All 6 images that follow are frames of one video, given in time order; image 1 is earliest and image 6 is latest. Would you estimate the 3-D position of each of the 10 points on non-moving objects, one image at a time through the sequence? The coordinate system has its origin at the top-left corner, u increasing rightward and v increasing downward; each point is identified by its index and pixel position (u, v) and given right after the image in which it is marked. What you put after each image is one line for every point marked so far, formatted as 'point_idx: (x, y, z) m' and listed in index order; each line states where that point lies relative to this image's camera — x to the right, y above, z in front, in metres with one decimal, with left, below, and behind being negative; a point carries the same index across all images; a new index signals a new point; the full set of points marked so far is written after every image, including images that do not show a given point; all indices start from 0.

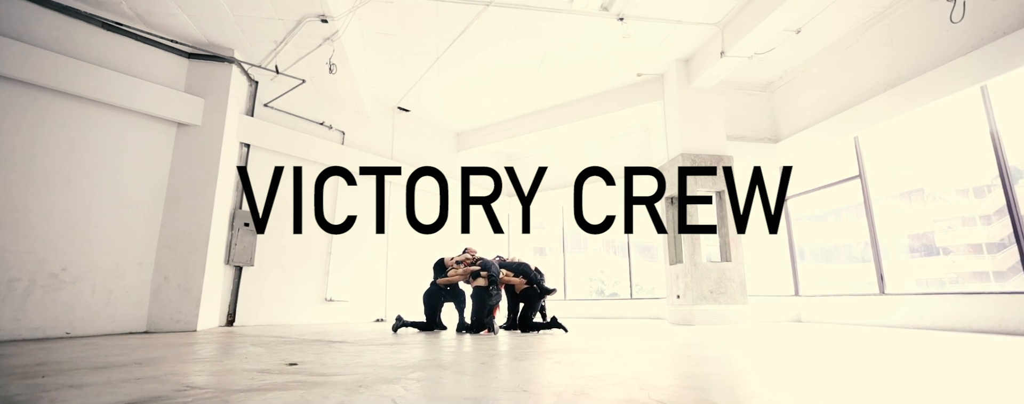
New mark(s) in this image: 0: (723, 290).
0: (+2.9, -1.2, +6.3) m
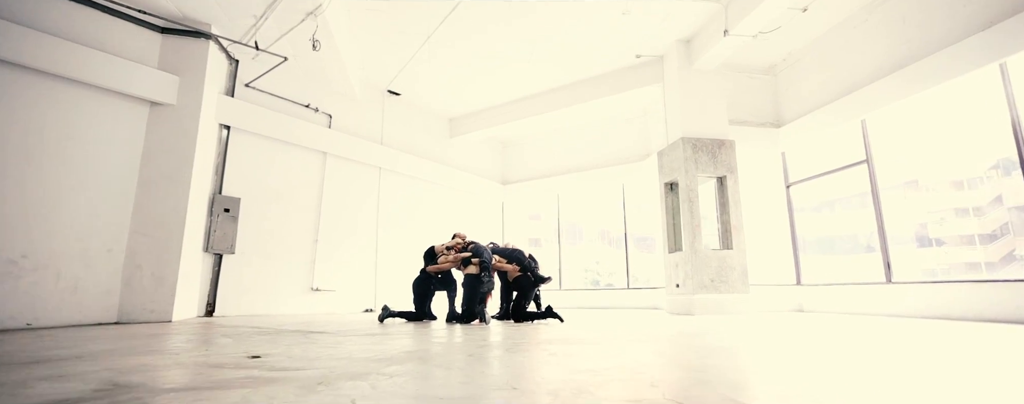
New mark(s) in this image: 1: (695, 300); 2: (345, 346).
0: (+2.8, -1.0, +6.1) m
1: (+2.4, -1.3, +6.0) m
2: (-0.9, -0.8, +2.5) m
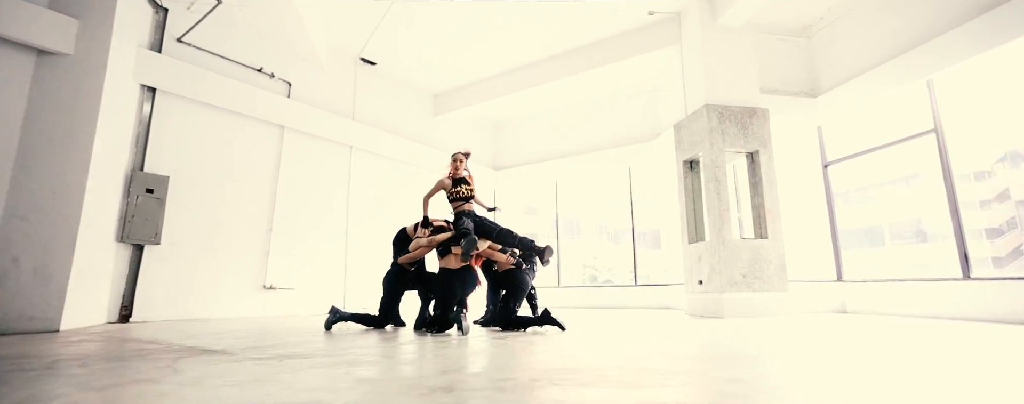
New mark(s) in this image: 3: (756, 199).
0: (+2.7, -0.8, +5.0) m
1: (+2.3, -1.1, +4.9) m
2: (-1.0, -0.6, +1.4) m
3: (+2.8, 0.0, +5.3) m
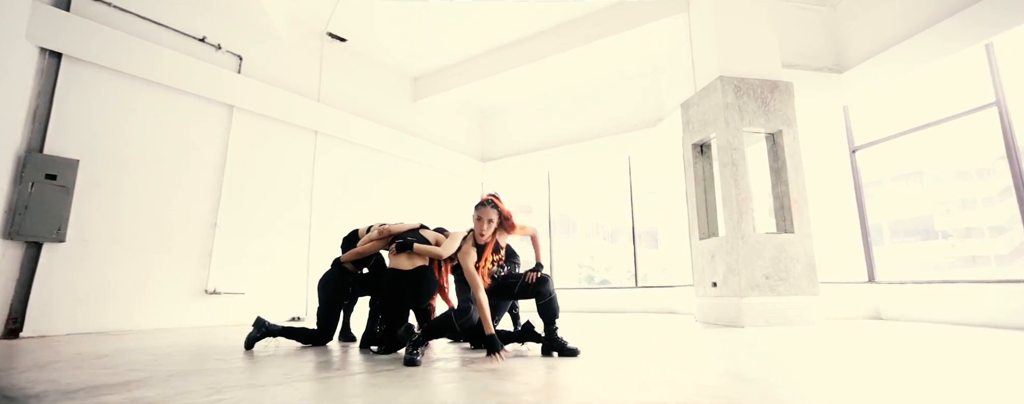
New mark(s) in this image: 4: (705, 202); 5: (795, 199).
0: (+2.6, -0.7, +4.3) m
1: (+2.1, -1.0, +4.2) m
2: (-1.2, -0.5, +0.7) m
3: (+2.6, +0.1, +4.5) m
4: (+2.1, 0.0, +4.9) m
5: (+2.7, 0.0, +4.4) m
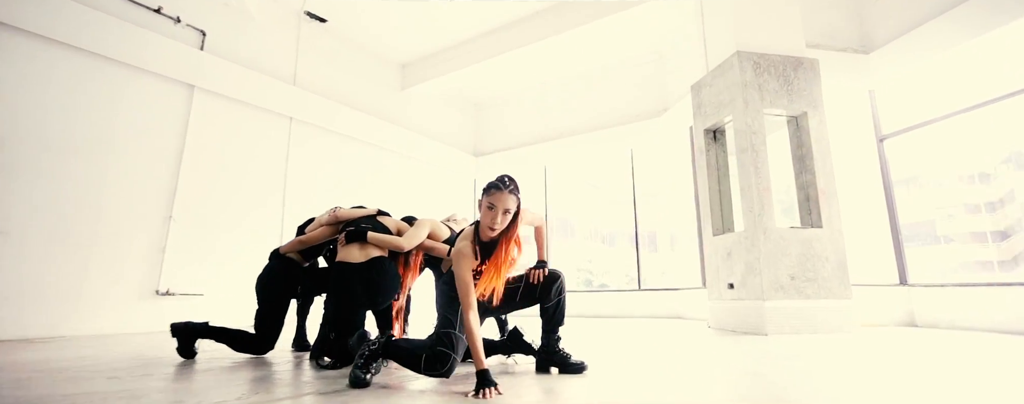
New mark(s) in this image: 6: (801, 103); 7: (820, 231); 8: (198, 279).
0: (+2.5, -0.6, +3.7) m
1: (+2.0, -0.9, +3.6) m
2: (-1.2, -0.4, +0.1) m
3: (+2.5, +0.2, +4.0) m
4: (+2.0, +0.1, +4.4) m
5: (+2.6, +0.1, +3.9) m
6: (+2.5, +0.9, +4.0) m
7: (+2.6, -0.2, +3.8) m
8: (-3.2, -0.8, +4.7) m
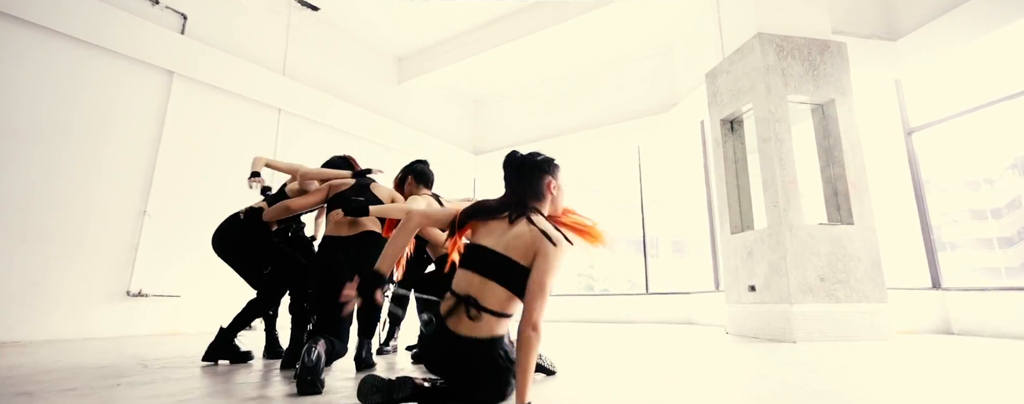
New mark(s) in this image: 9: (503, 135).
0: (+2.5, -0.6, +3.4) m
1: (+2.0, -0.8, +3.3) m
2: (-1.2, -0.3, -0.2) m
3: (+2.6, +0.3, +3.7) m
4: (+2.0, +0.1, +4.0) m
5: (+2.7, +0.1, +3.5) m
6: (+2.6, +0.9, +3.7) m
7: (+2.6, -0.2, +3.5) m
8: (-3.2, -0.7, +4.4) m
9: (-0.2, +1.2, +8.1) m
